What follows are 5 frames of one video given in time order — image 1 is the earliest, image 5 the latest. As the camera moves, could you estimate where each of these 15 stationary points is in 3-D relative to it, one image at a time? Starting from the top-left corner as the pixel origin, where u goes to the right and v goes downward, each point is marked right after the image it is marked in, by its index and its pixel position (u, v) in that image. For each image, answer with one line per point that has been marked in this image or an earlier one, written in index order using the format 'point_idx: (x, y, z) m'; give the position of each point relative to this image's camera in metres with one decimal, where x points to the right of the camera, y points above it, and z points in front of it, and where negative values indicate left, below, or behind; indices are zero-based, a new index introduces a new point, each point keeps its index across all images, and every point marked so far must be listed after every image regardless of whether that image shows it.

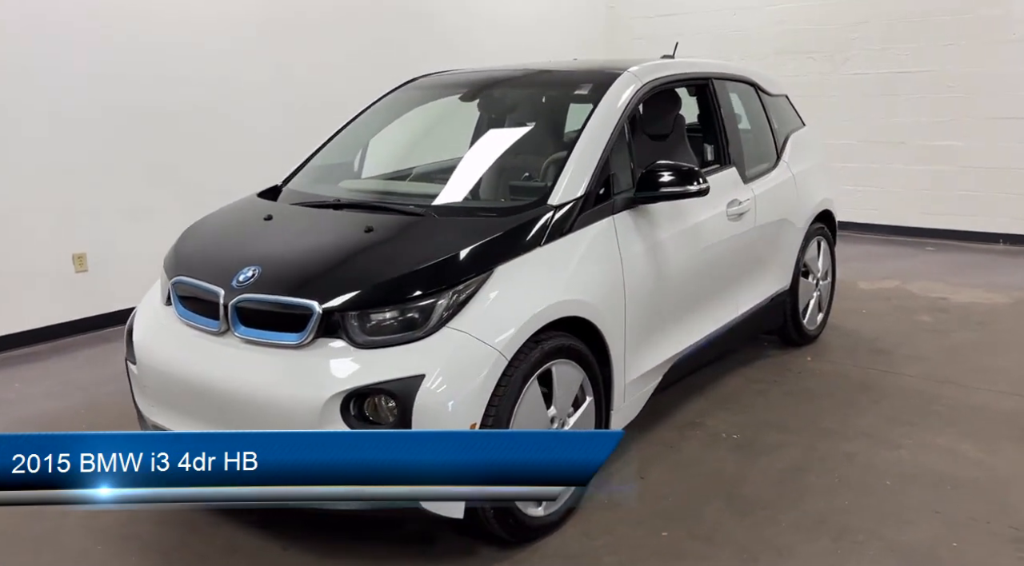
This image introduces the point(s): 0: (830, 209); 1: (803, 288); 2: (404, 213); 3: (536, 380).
0: (+1.6, +0.4, +4.0) m
1: (+1.5, 0.0, +3.9) m
2: (-0.4, +0.2, +2.5) m
3: (+0.1, -0.3, +2.2) m
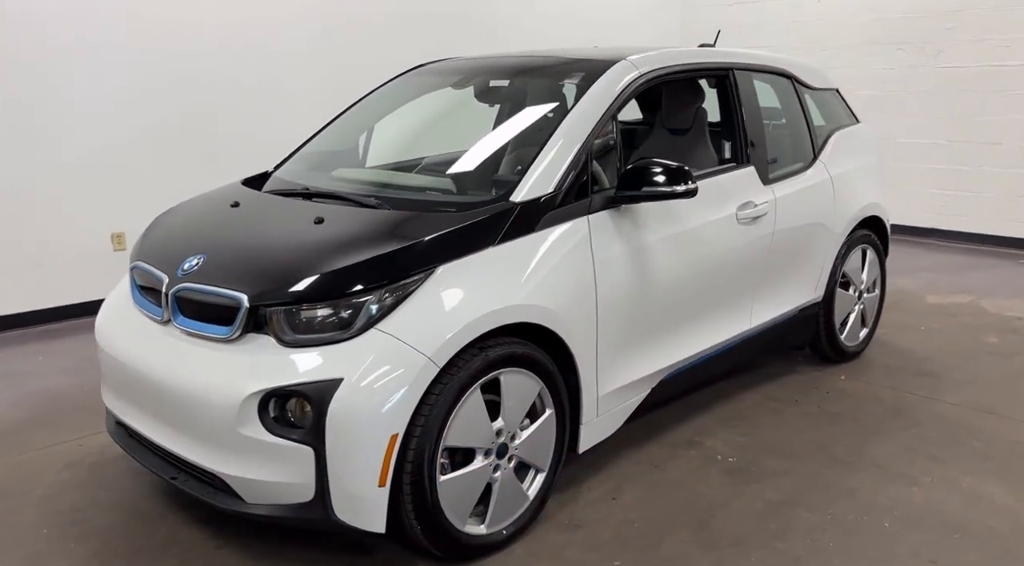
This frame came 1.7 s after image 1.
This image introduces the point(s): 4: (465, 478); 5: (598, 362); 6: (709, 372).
0: (+1.7, +0.3, +3.6) m
1: (+1.5, -0.1, +3.5) m
2: (-0.5, +0.2, +2.4) m
3: (-0.1, -0.3, +2.0) m
4: (-0.1, -0.5, +2.0) m
5: (+0.3, -0.2, +2.3) m
6: (+0.7, -0.3, +2.9) m
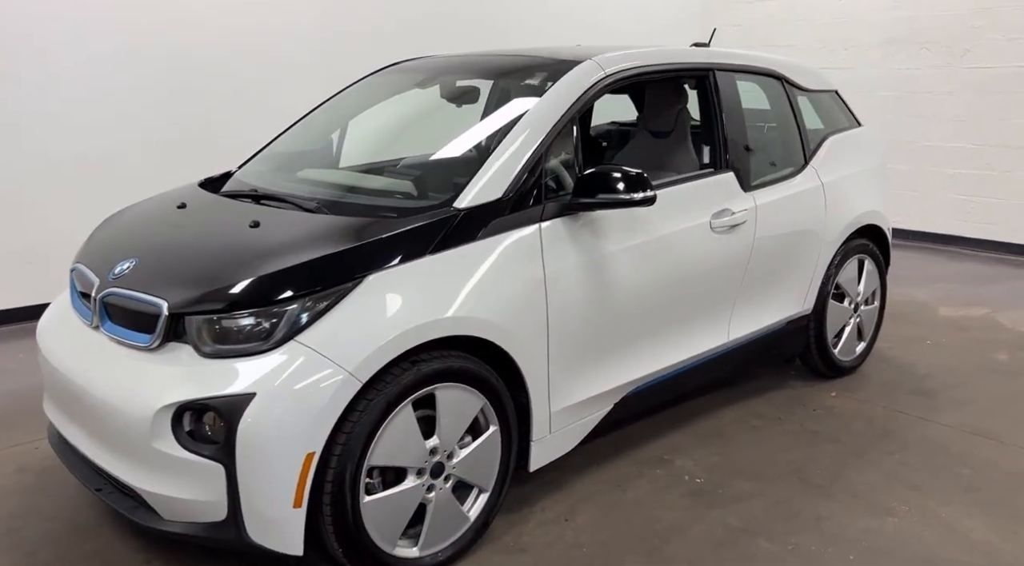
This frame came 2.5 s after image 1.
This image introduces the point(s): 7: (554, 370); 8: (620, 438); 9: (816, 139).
0: (+1.6, +0.3, +3.5) m
1: (+1.4, -0.1, +3.4) m
2: (-0.6, +0.2, +2.3) m
3: (-0.3, -0.3, +1.9) m
4: (-0.3, -0.5, +1.9) m
5: (+0.1, -0.3, +2.2) m
6: (+0.6, -0.4, +2.8) m
7: (+0.1, -0.2, +2.2) m
8: (+0.4, -0.6, +2.8) m
9: (+1.3, +0.6, +3.3) m
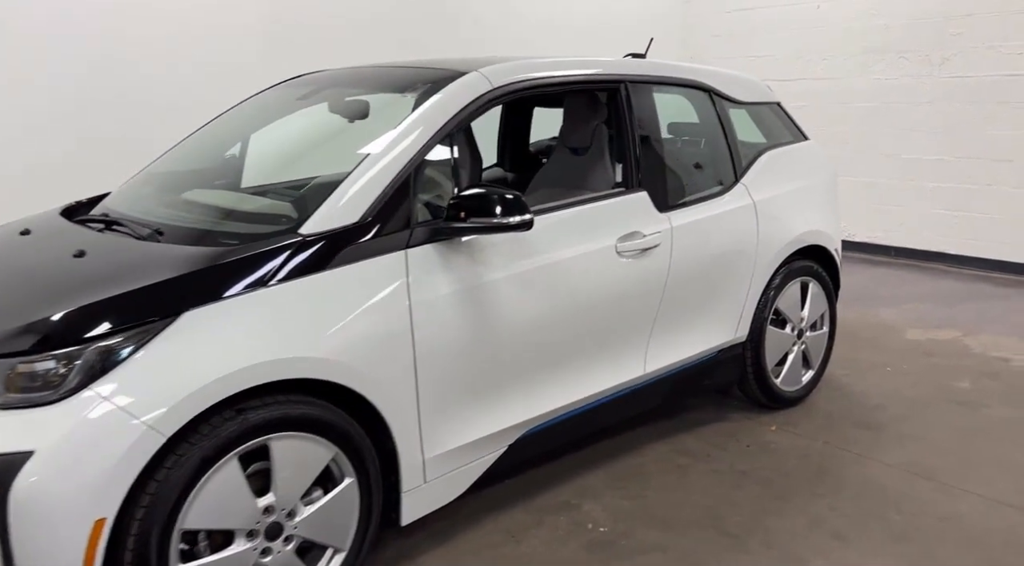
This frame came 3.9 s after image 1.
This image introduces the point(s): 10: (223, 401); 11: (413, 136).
0: (+1.3, +0.2, +3.2) m
1: (+1.1, -0.2, +3.1) m
2: (-0.9, +0.1, +2.1) m
3: (-0.6, -0.4, +1.7) m
4: (-0.6, -0.6, +1.7) m
5: (-0.2, -0.4, +2.0) m
6: (+0.3, -0.5, +2.6) m
7: (-0.2, -0.3, +2.0) m
8: (+0.1, -0.7, +2.6) m
9: (+0.9, +0.5, +3.1) m
10: (-0.6, -0.3, +1.7) m
11: (-0.3, +0.4, +2.1) m
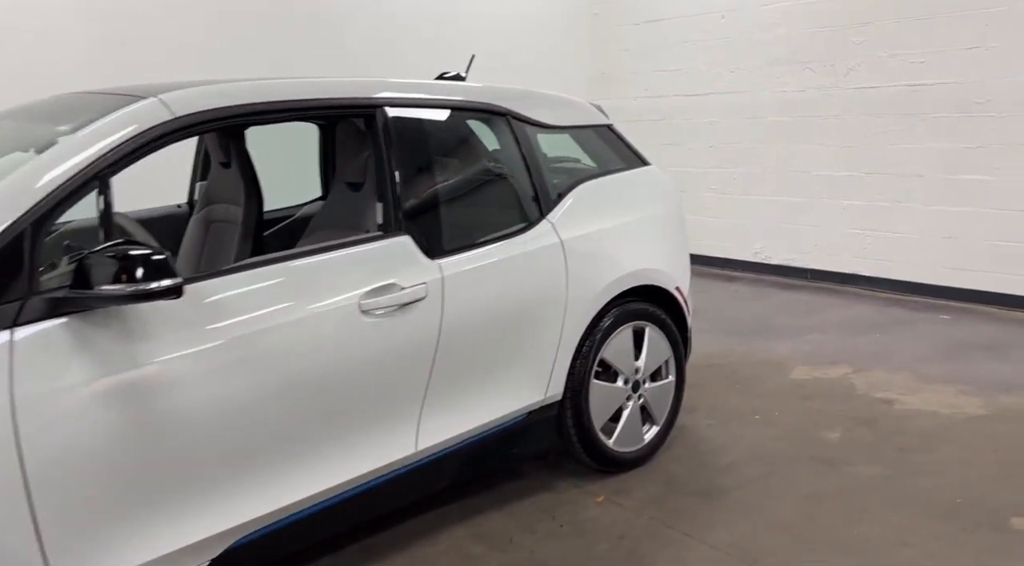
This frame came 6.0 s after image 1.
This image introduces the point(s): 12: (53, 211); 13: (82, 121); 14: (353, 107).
0: (+0.5, 0.0, +2.9) m
1: (+0.3, -0.4, +2.7) m
2: (-1.7, -0.1, +1.6) m
3: (-1.3, -0.6, +1.2) m
4: (-1.3, -0.8, +1.2) m
5: (-0.9, -0.5, +1.5) m
6: (-0.4, -0.6, +2.1) m
7: (-0.9, -0.5, +1.6) m
8: (-0.7, -0.8, +2.1) m
9: (+0.2, +0.3, +2.7) m
10: (-1.3, -0.4, +1.2) m
11: (-1.0, +0.2, +1.6) m
12: (-1.0, +0.1, +1.6) m
13: (-1.0, +0.4, +1.9) m
14: (-0.4, +0.5, +2.2) m
